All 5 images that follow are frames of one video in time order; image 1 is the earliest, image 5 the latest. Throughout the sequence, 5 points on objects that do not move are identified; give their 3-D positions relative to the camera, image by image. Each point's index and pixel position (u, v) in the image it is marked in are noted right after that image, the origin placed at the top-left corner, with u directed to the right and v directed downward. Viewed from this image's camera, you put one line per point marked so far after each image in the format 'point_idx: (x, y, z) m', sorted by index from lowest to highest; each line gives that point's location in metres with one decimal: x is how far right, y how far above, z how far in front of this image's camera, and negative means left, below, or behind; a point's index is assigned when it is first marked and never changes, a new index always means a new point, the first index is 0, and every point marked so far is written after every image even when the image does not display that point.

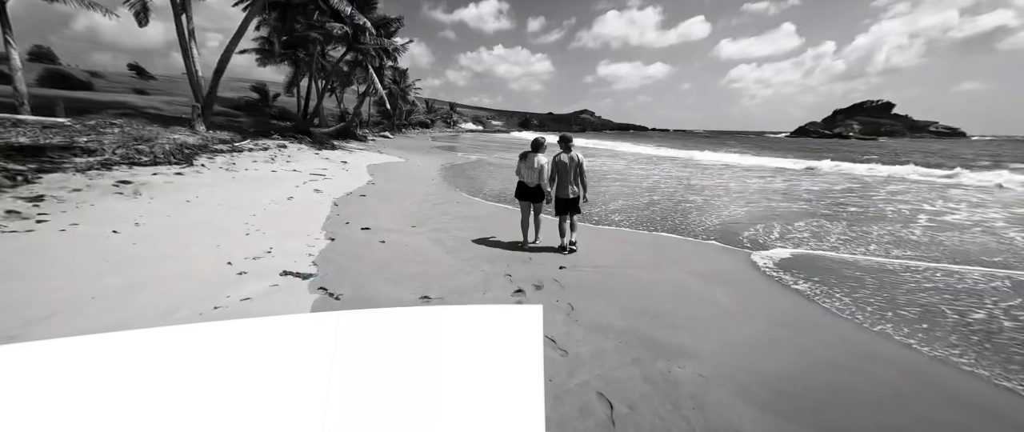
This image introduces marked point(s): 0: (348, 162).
0: (-5.1, +1.7, +11.7) m
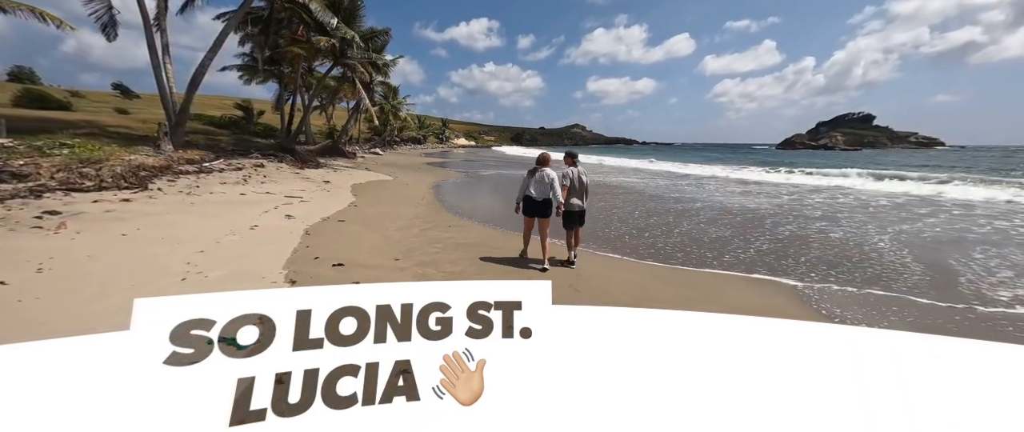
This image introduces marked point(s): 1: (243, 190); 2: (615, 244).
0: (-5.2, +1.0, +10.9) m
1: (-5.5, +0.5, +7.8) m
2: (+1.6, -0.5, +6.2) m
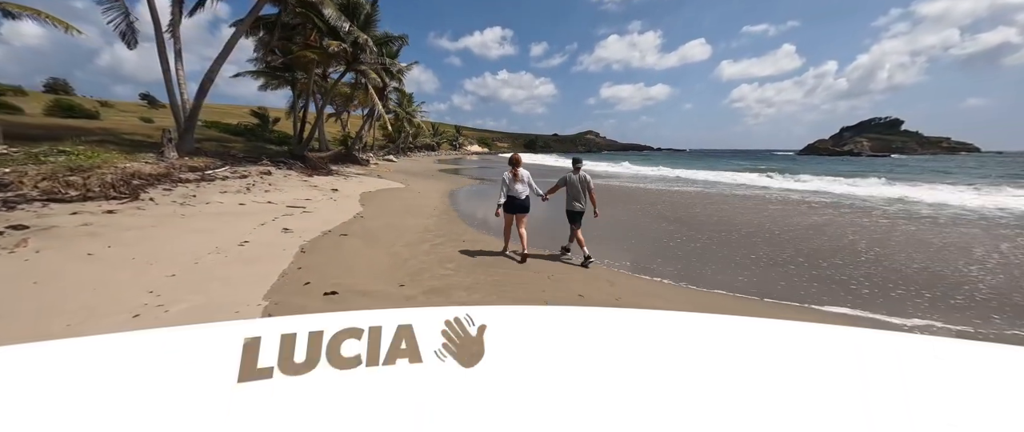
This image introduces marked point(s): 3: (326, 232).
0: (-4.7, +0.7, +10.3) m
1: (-5.1, +0.3, +7.3) m
2: (+1.9, -0.7, +5.3) m
3: (-2.8, -0.3, +5.7) m
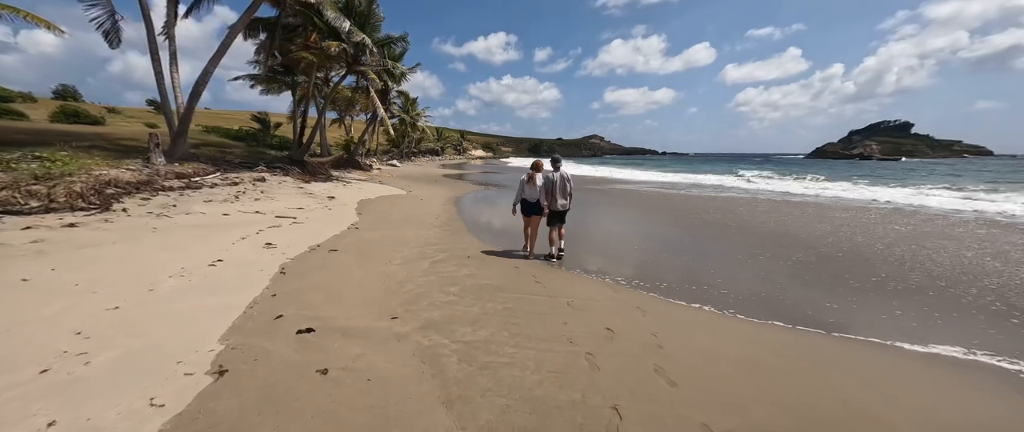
0: (-4.5, +0.5, +9.8) m
1: (-5.0, +0.1, +6.7) m
2: (+2.1, -0.8, +4.7) m
3: (-2.6, -0.4, +5.0) m
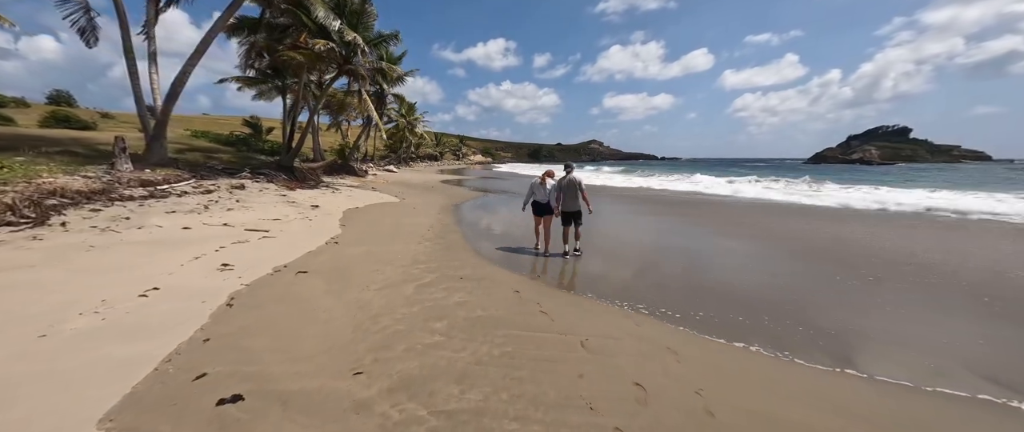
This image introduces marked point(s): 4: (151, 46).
0: (-4.5, +0.2, +9.0) m
1: (-5.0, -0.1, +5.9) m
2: (+2.1, -1.0, +3.9) m
3: (-2.6, -0.6, +4.3) m
4: (-11.6, +5.4, +12.2) m
